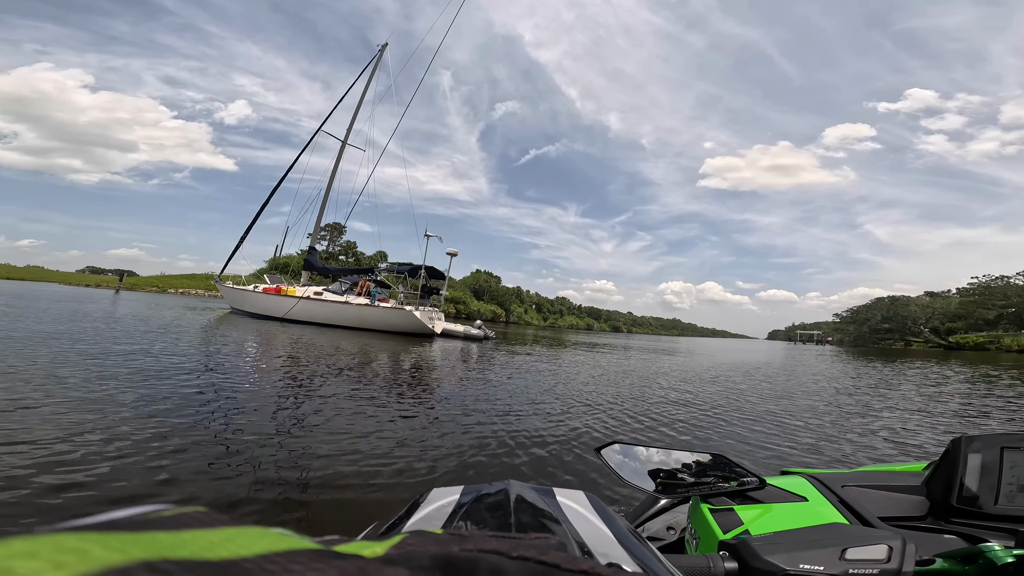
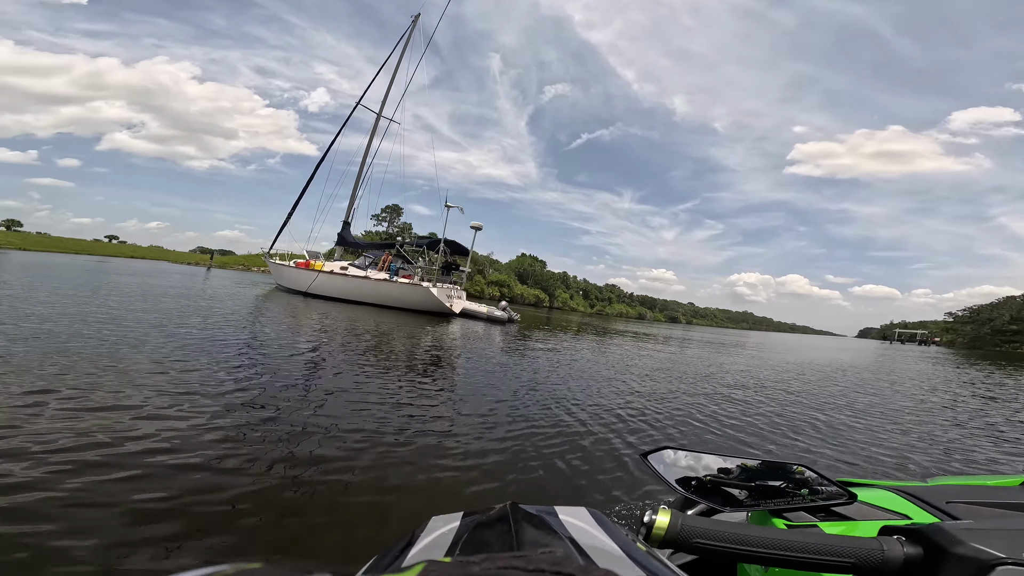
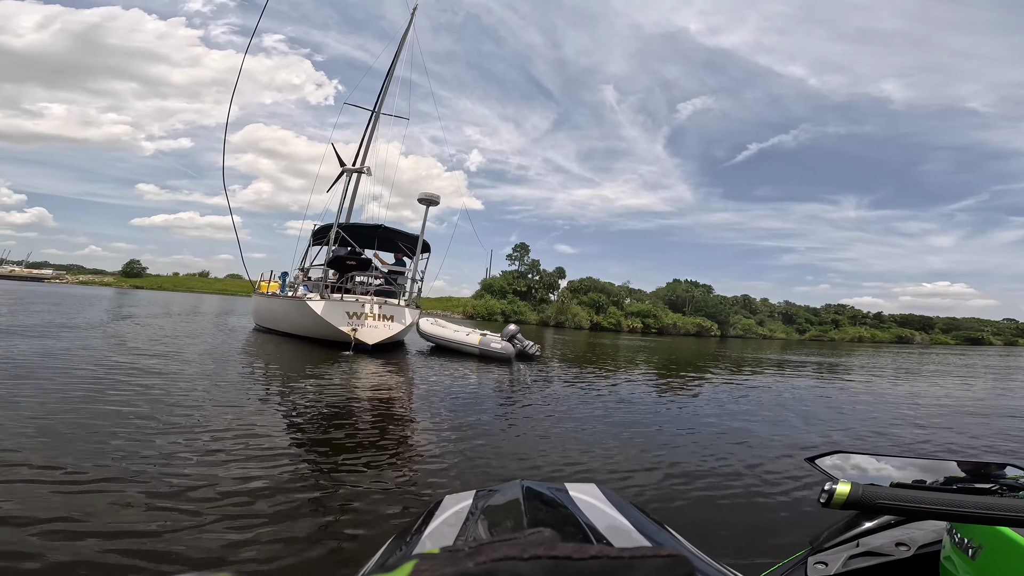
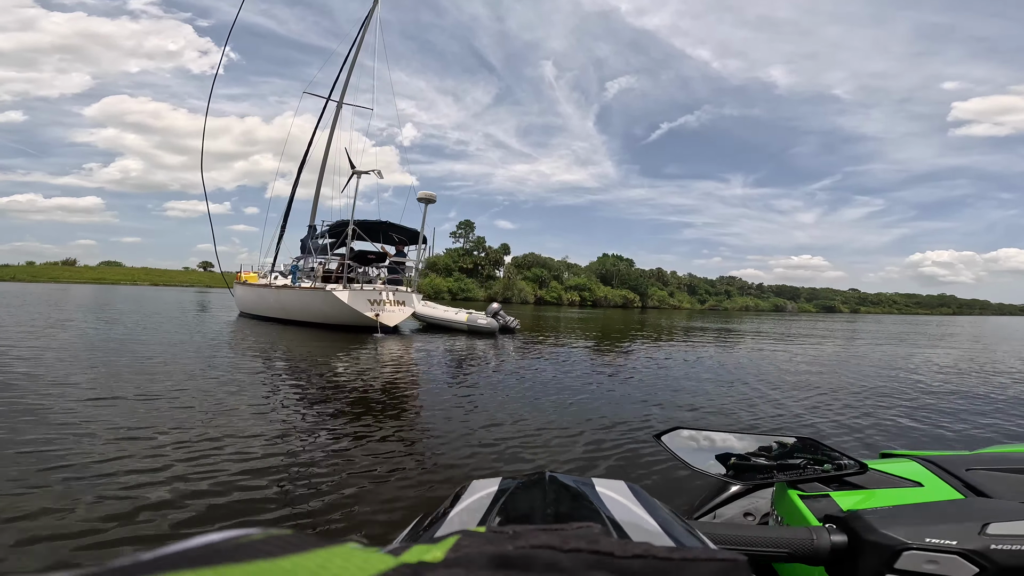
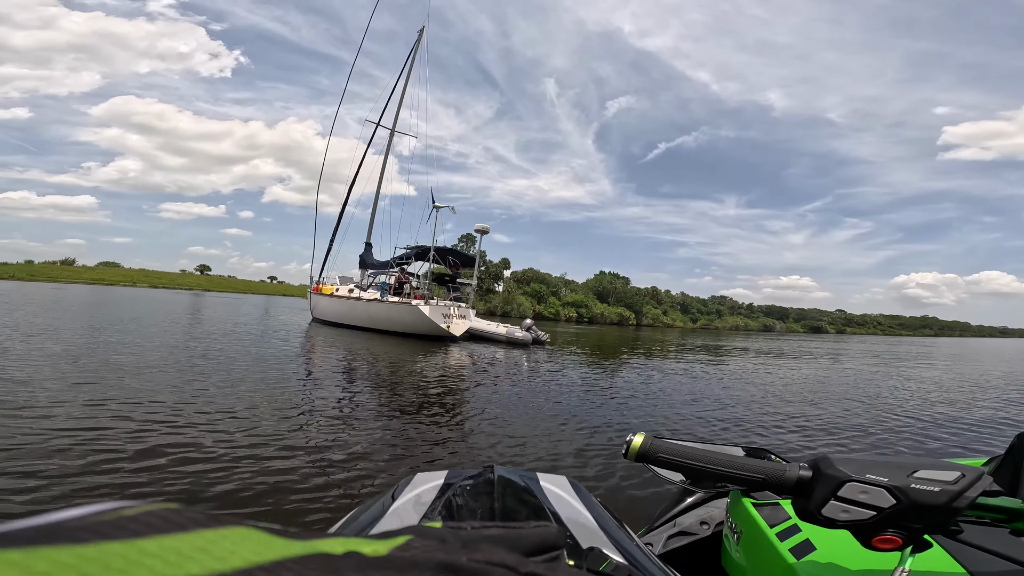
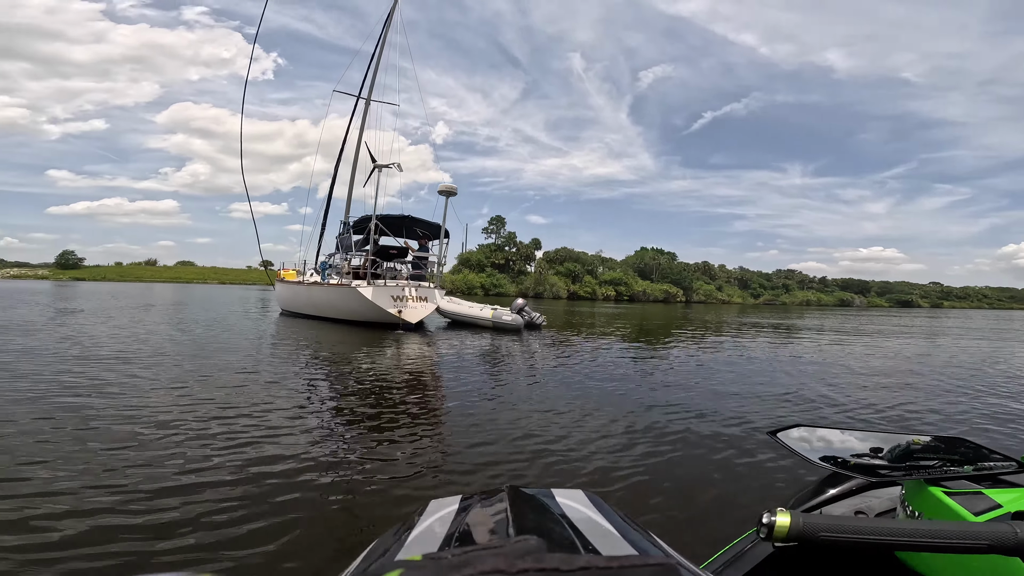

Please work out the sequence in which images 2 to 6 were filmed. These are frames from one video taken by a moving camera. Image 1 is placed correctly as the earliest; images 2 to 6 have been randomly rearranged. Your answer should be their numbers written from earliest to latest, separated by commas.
2, 5, 4, 6, 3
